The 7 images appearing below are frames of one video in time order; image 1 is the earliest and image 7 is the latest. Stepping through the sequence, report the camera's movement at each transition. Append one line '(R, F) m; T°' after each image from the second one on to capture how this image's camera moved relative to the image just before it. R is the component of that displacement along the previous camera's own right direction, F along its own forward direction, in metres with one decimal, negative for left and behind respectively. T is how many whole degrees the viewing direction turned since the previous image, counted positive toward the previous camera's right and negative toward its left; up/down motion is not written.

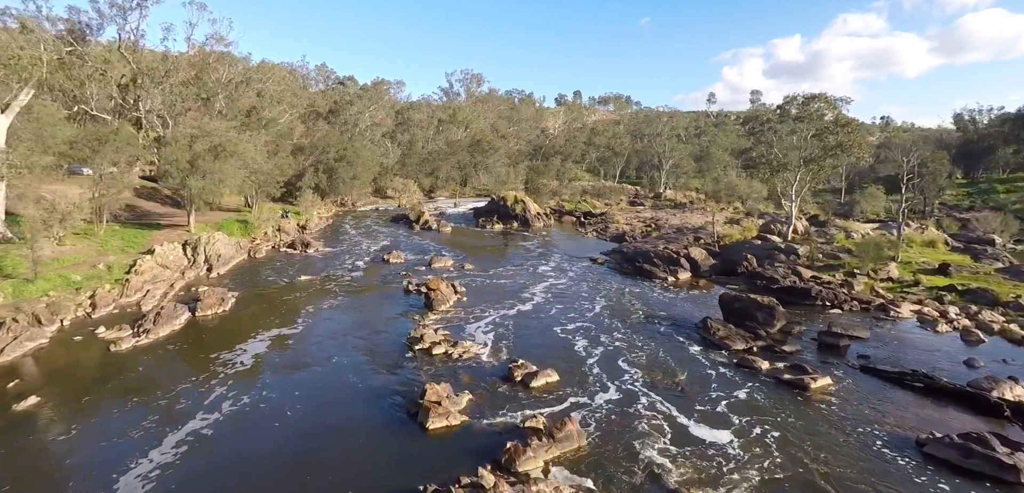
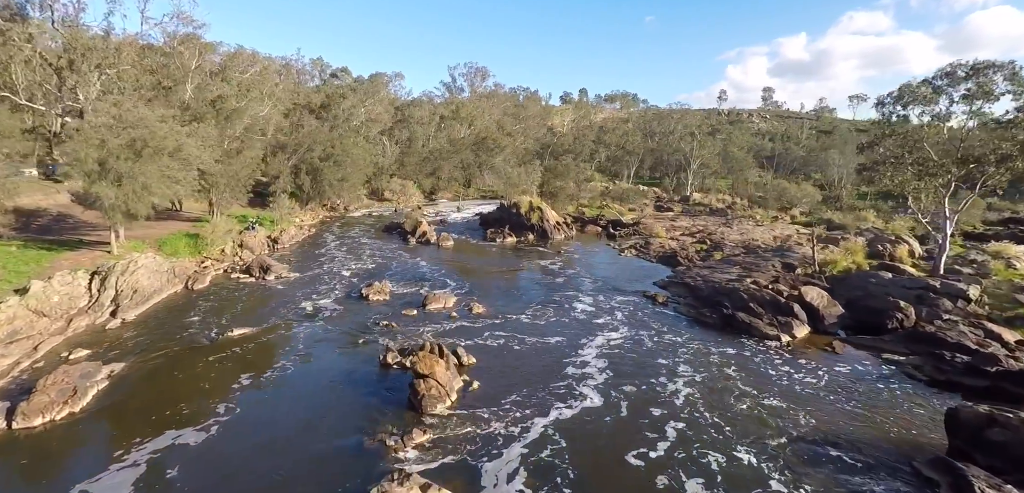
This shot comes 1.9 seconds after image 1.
(-1.3, +11.0) m; 0°
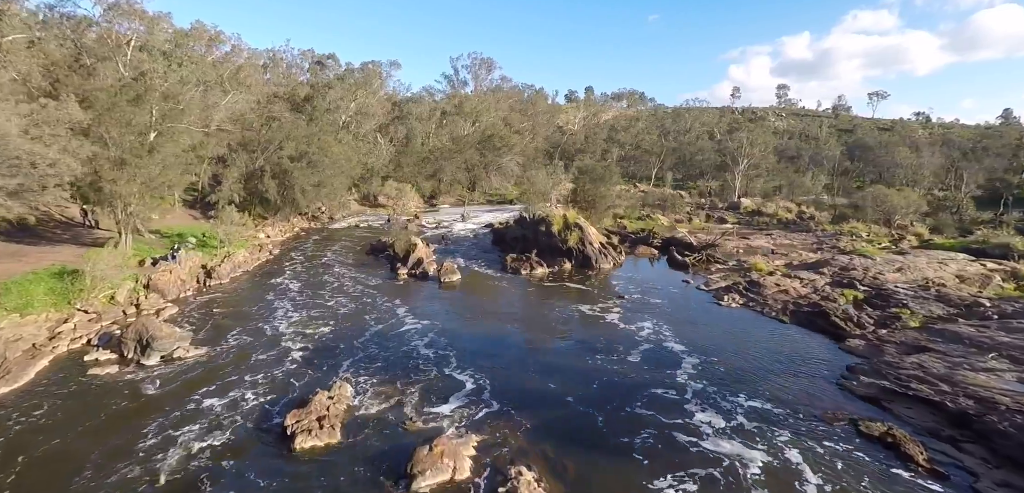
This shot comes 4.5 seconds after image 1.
(-2.1, +15.0) m; 0°
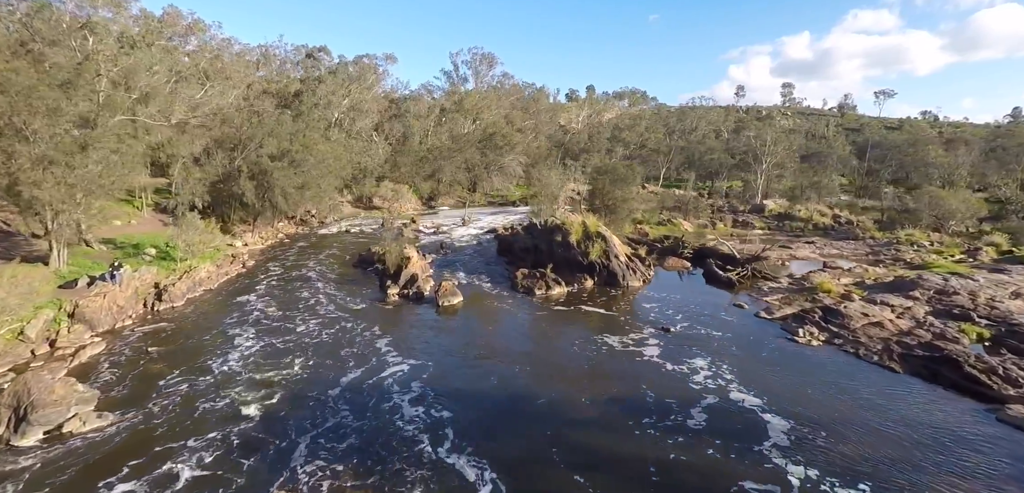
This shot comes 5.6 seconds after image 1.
(-0.7, +6.1) m; 0°
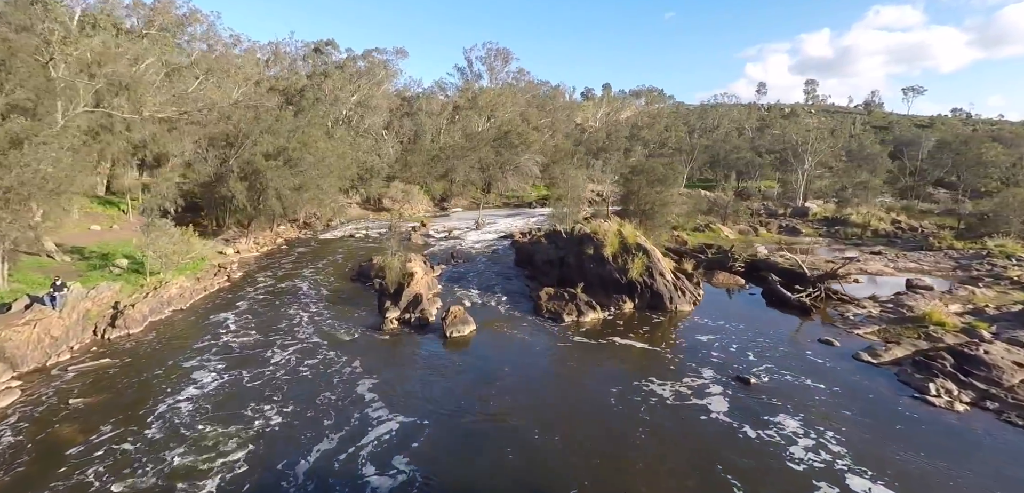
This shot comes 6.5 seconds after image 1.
(-0.5, +5.5) m; -1°
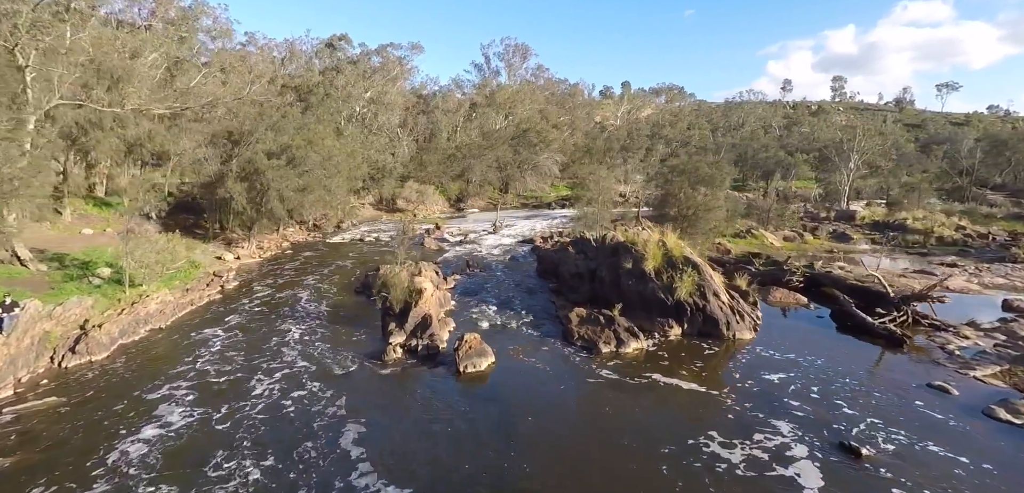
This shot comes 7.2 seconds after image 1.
(-0.4, +4.1) m; -2°
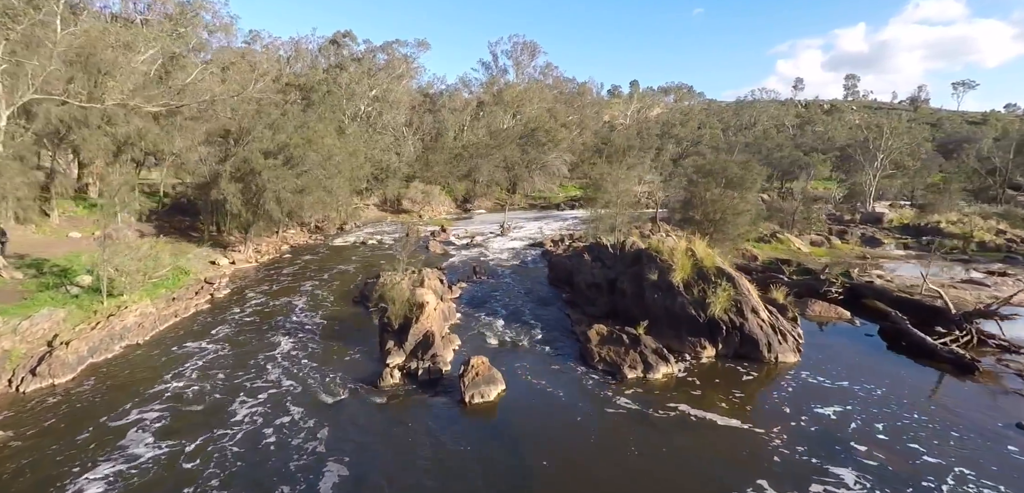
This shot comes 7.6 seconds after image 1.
(-0.2, +2.5) m; -1°
